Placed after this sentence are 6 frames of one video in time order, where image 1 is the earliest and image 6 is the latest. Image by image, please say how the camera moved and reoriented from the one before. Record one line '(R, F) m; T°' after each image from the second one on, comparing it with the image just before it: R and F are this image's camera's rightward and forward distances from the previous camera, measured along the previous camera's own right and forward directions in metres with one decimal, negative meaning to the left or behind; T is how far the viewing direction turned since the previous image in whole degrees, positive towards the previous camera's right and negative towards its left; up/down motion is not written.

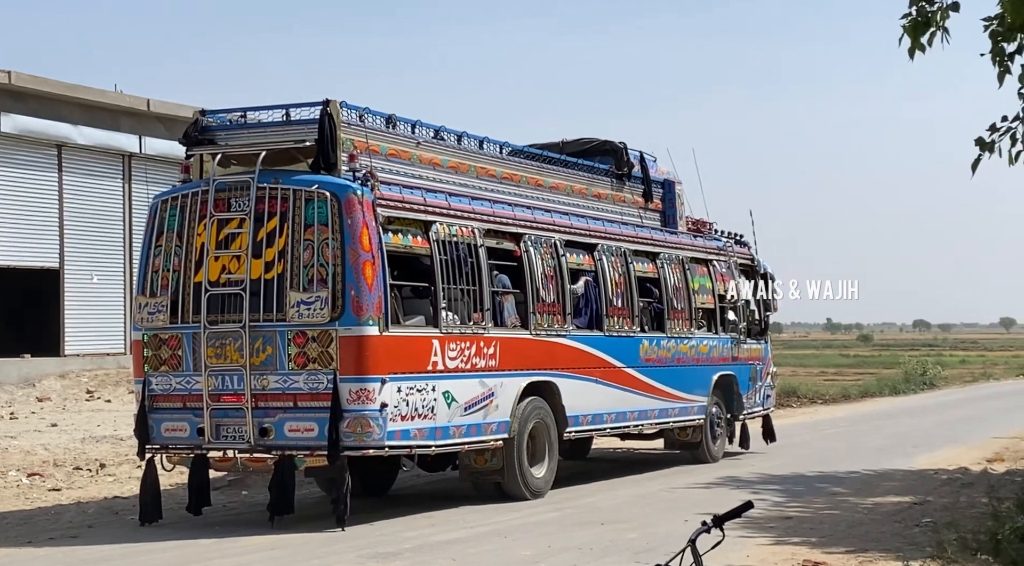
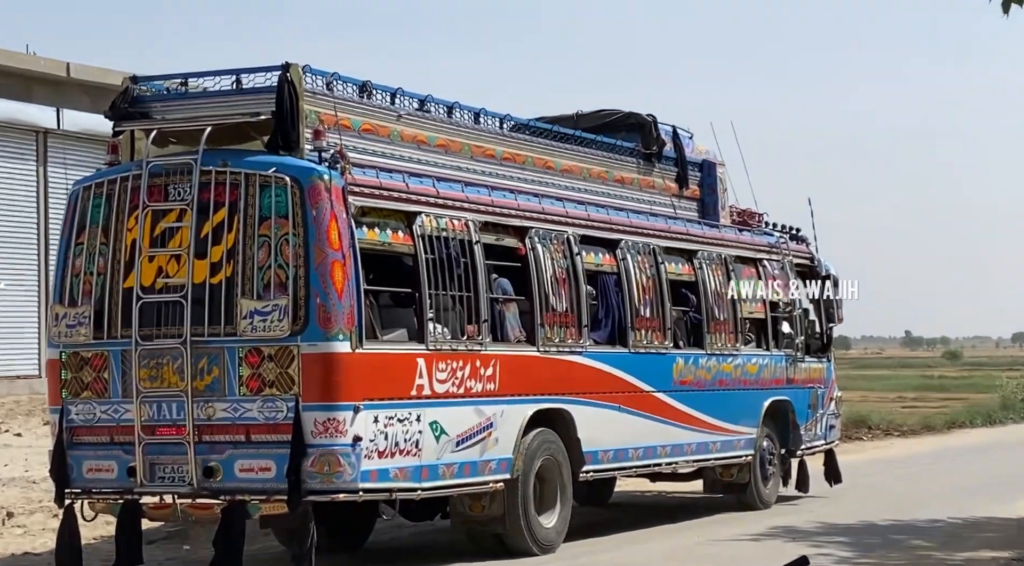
(0.0, +3.3) m; 0°
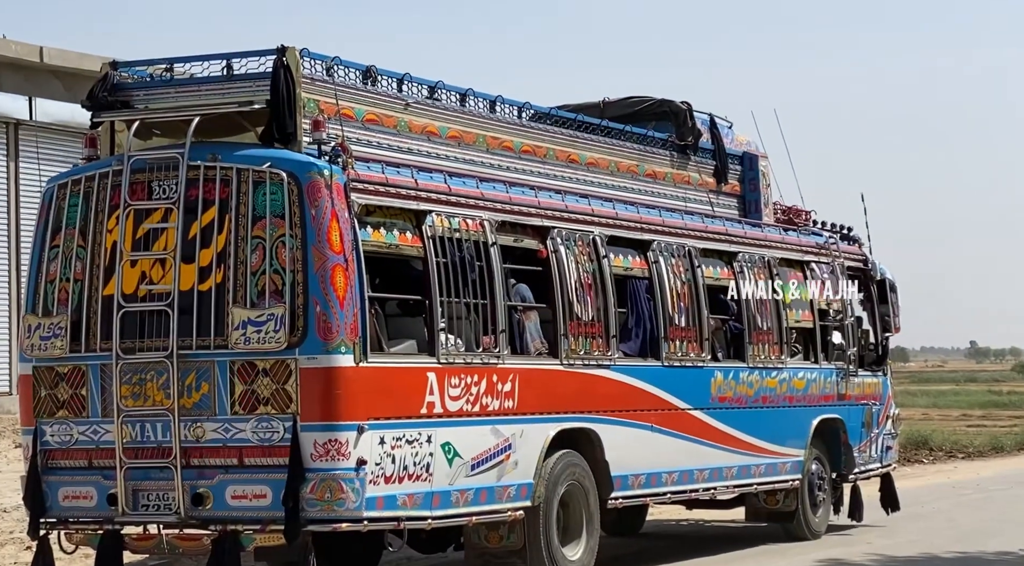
(0.0, +1.4) m; -1°
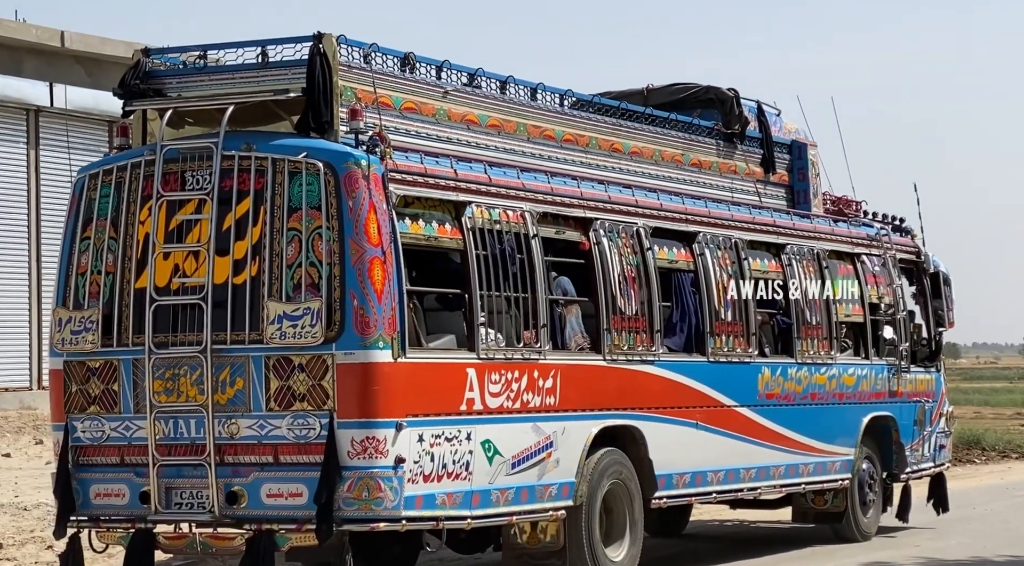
(0.0, +0.4) m; -1°
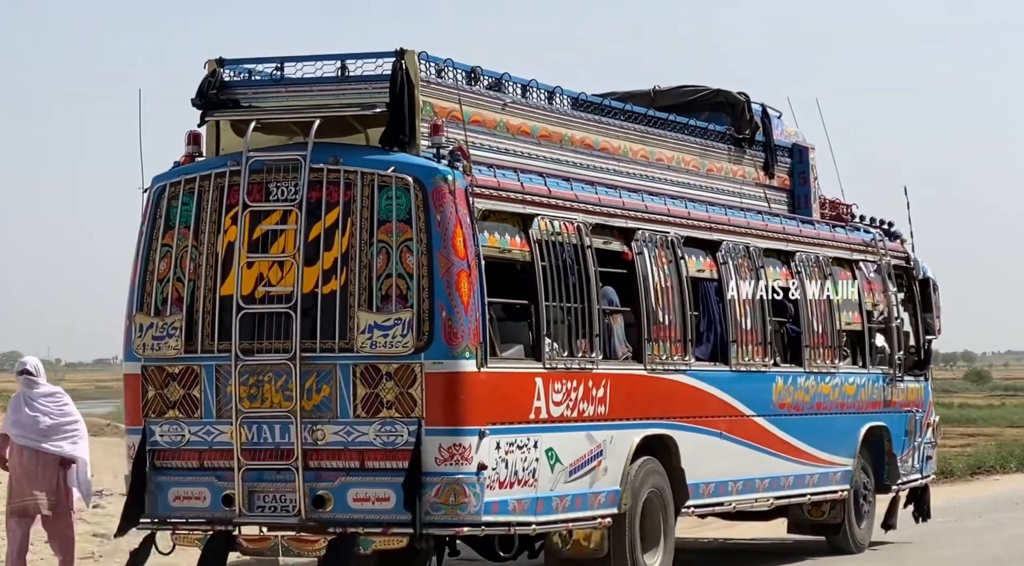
(-1.9, -0.3) m; +6°
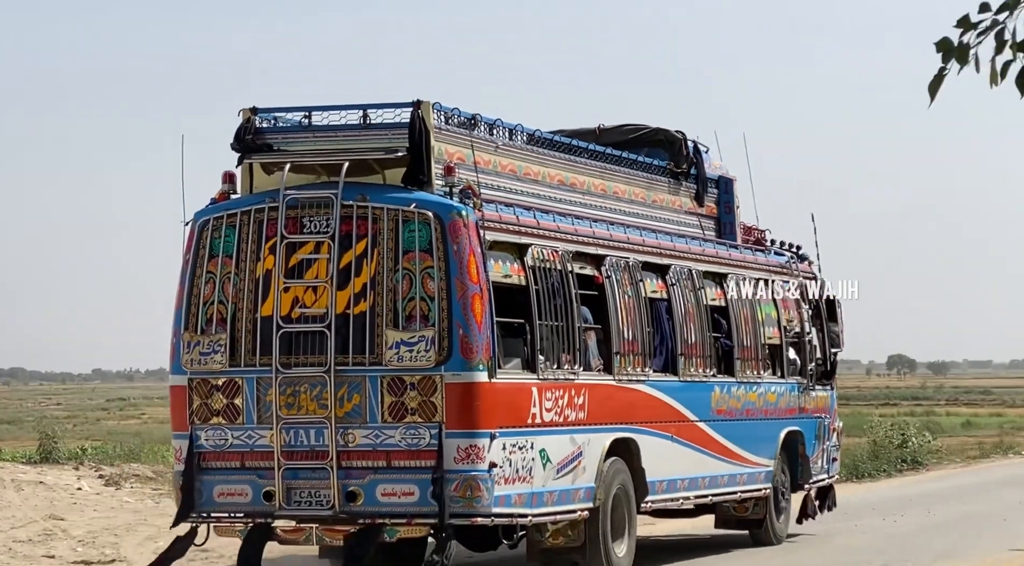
(-1.2, -1.9) m; +5°
